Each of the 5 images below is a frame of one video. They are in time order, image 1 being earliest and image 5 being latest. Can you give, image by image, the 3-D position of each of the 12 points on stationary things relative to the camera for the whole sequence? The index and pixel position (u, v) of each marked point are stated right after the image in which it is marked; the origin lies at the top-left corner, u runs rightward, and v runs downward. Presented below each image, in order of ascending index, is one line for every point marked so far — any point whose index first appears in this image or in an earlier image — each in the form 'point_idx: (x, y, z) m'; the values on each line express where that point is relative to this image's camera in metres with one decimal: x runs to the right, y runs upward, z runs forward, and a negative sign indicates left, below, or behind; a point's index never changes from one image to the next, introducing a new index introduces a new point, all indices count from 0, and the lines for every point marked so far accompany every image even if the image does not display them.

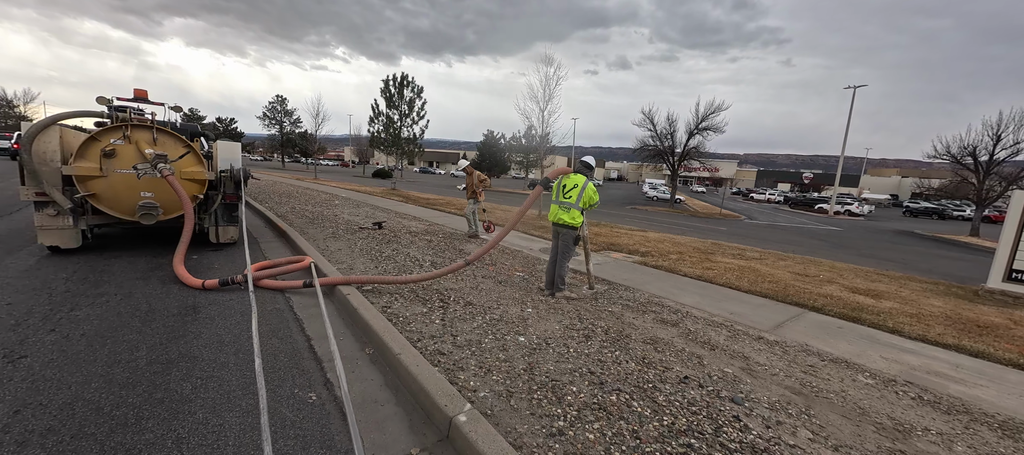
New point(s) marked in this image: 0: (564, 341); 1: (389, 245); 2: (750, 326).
0: (+0.5, -1.0, +3.5) m
1: (-2.2, -0.3, +6.8) m
2: (+2.7, -1.1, +4.5) m
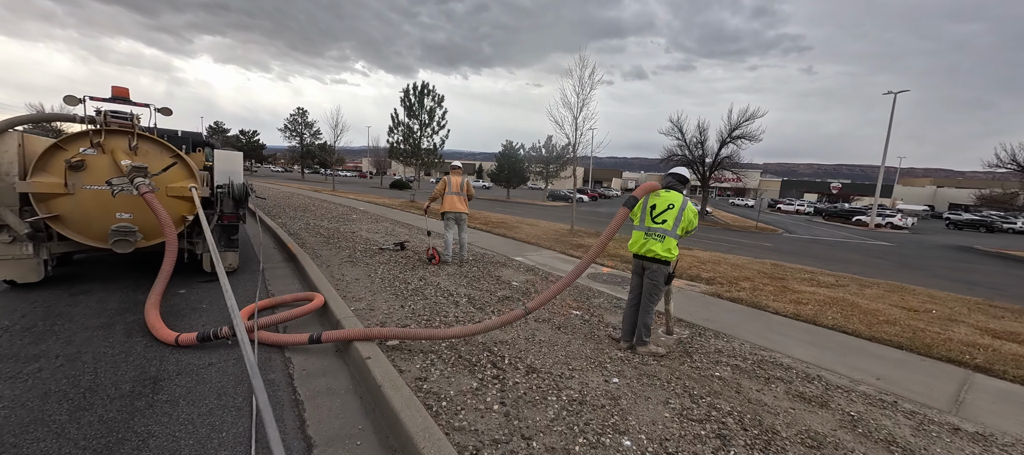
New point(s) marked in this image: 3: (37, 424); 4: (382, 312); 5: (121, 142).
0: (+1.1, -1.3, +2.3) m
1: (-1.4, -0.7, +5.7) m
2: (+3.4, -1.5, +3.2) m
3: (-2.6, -1.1, +2.2) m
4: (-1.3, -0.9, +4.0) m
5: (-4.0, +0.9, +4.0) m
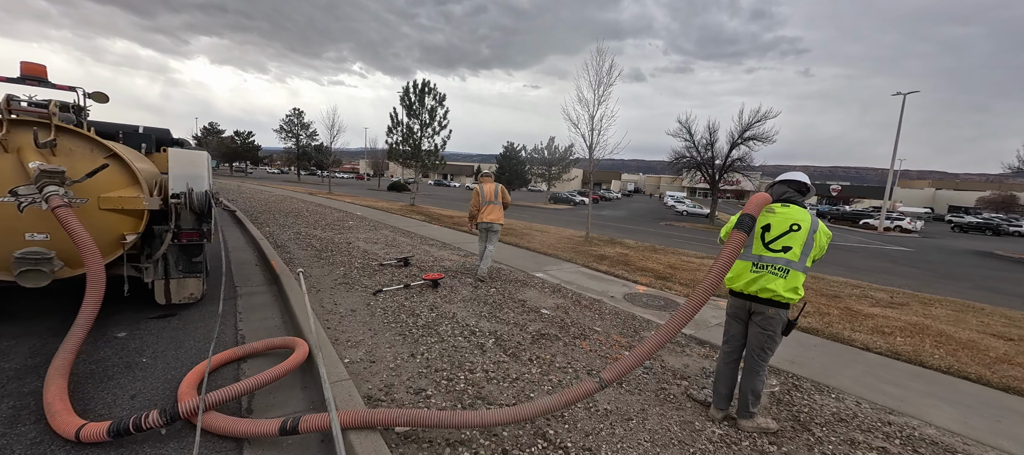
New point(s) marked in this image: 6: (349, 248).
0: (+1.5, -1.5, +1.3) m
1: (-1.1, -0.9, +4.7) m
2: (+3.8, -1.6, +2.2) m
3: (-2.2, -1.3, +1.1) m
4: (-0.9, -1.1, +3.0) m
5: (-3.6, +0.7, +3.0) m
6: (-3.0, -0.4, +7.3) m
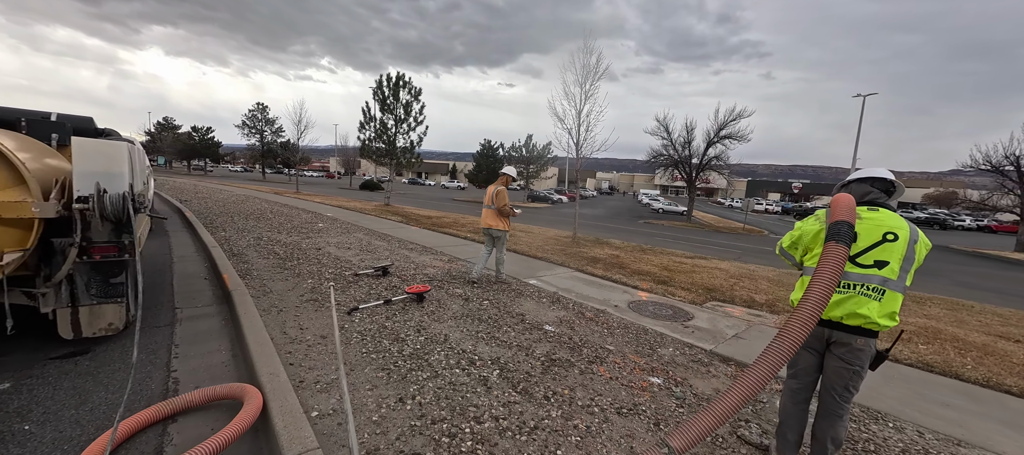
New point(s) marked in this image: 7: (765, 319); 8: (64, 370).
0: (+1.7, -1.5, +0.8) m
1: (-1.0, -0.9, +4.0) m
2: (+3.9, -1.7, +1.8) m
3: (-2.0, -1.4, +0.3) m
4: (-0.8, -1.1, +2.3) m
5: (-3.5, +0.6, +2.1) m
6: (-3.2, -0.5, +6.4) m
7: (+3.6, -1.3, +5.5) m
8: (-3.0, -1.0, +2.6) m
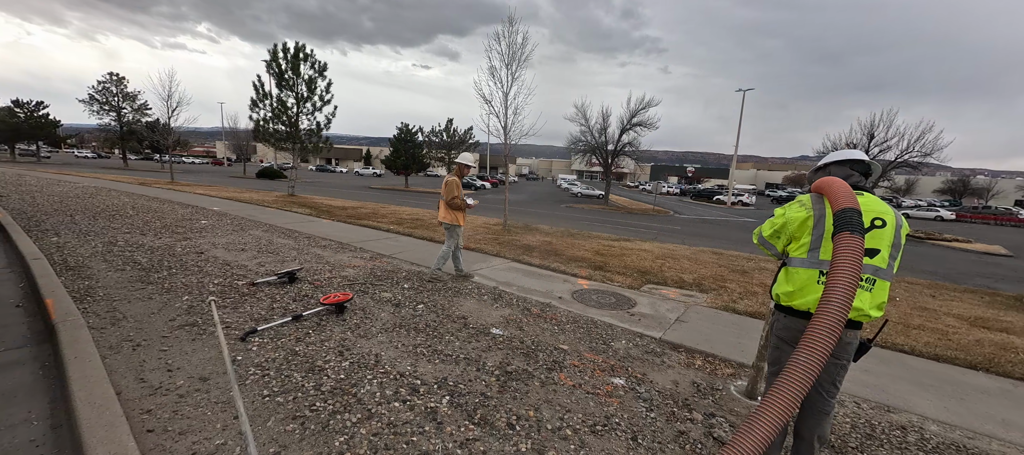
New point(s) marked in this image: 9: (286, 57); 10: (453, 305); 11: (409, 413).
0: (+1.8, -1.5, +0.7) m
1: (-1.5, -0.9, +3.3) m
2: (+3.8, -1.5, +2.1) m
3: (-1.7, -1.5, -0.5) m
4: (-1.0, -1.2, +1.6) m
5: (-3.6, +0.5, +0.8) m
6: (-4.1, -0.5, +5.2) m
7: (+2.7, -1.0, +5.7) m
8: (-3.2, -1.1, +1.5) m
9: (-10.7, +8.0, +18.5) m
10: (-0.7, -0.9, +4.4) m
11: (-0.6, -1.1, +2.3) m
